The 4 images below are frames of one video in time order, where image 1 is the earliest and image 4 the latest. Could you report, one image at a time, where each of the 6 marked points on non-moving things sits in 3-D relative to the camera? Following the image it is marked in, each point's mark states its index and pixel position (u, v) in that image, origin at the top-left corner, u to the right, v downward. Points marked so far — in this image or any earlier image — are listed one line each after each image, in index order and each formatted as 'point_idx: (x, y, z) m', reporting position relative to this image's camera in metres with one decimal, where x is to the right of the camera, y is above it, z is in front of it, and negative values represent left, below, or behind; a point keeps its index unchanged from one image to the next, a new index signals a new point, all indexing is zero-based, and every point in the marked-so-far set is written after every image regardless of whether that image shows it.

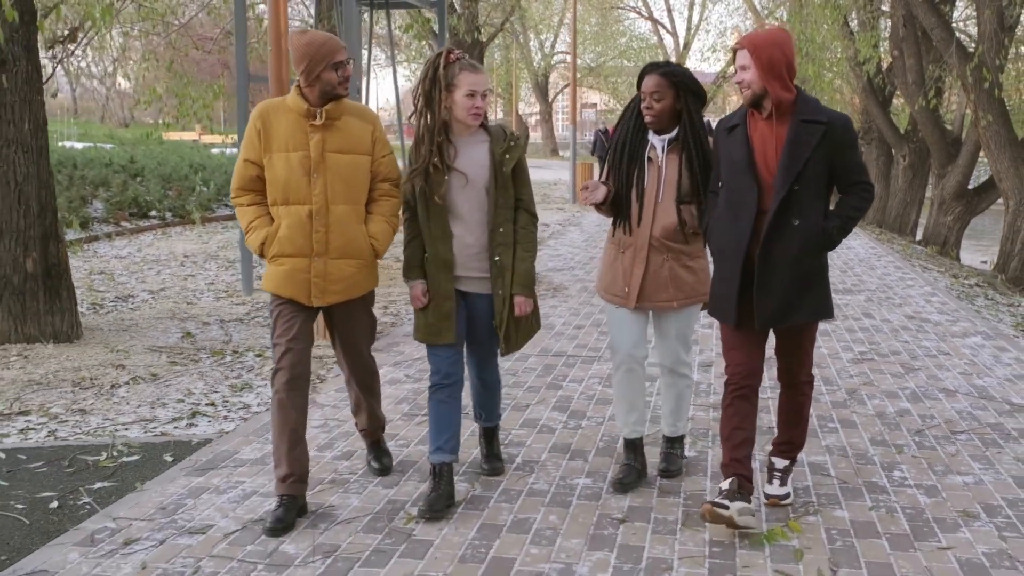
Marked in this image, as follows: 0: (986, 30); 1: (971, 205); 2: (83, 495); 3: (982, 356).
0: (+6.2, +3.4, +12.6) m
1: (+8.1, +1.4, +16.9) m
2: (-1.8, -0.8, +4.0) m
3: (+3.2, -0.5, +6.6) m
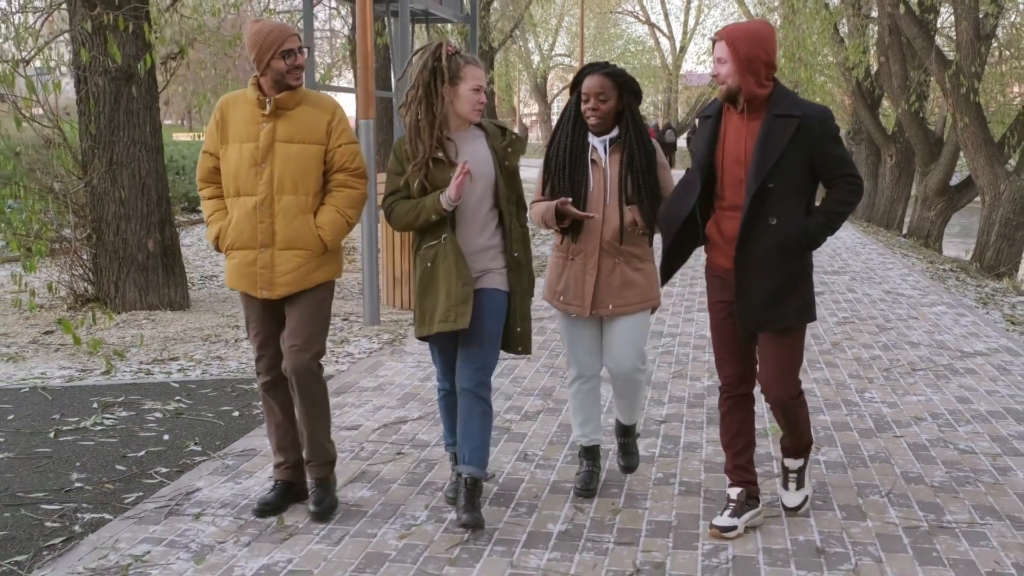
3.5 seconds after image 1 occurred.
0: (+6.5, +3.6, +13.9) m
1: (+8.4, +1.6, +18.3) m
2: (-1.4, -0.7, +5.3) m
3: (+3.5, -0.3, +7.9) m
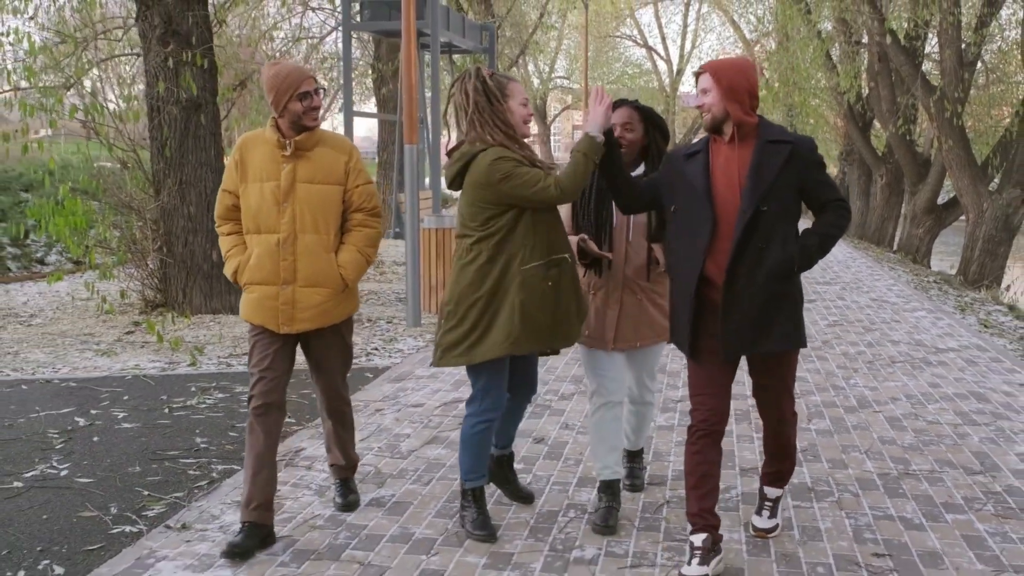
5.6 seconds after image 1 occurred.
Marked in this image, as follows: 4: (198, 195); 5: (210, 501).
0: (+6.7, +3.4, +14.9) m
1: (+8.6, +1.4, +19.3) m
2: (-1.2, -0.7, +6.2) m
3: (+3.8, -0.3, +8.9) m
4: (-2.8, +0.8, +8.6) m
5: (-1.3, -0.9, +4.2) m
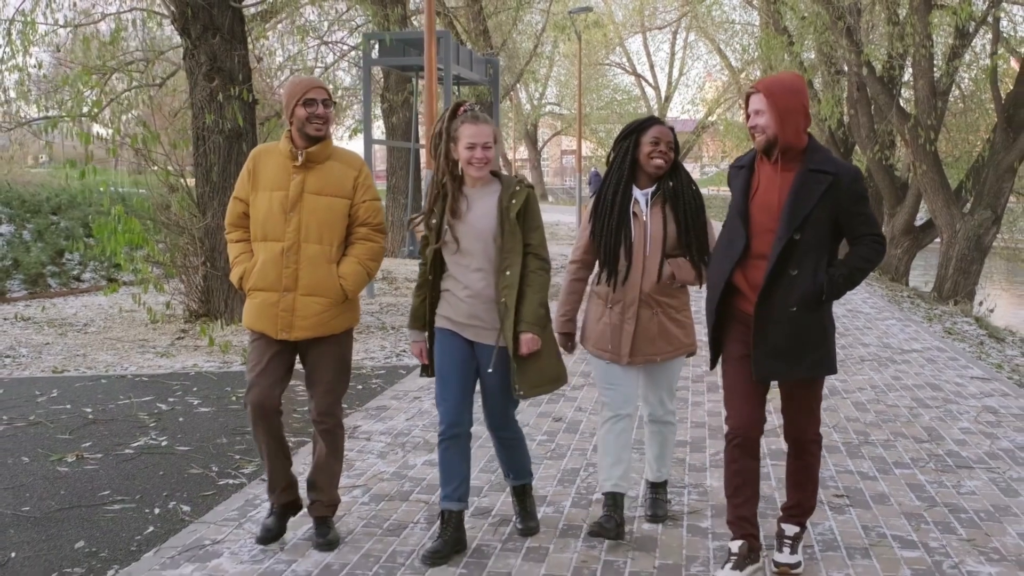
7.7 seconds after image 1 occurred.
0: (+6.8, +3.2, +16.0) m
1: (+8.5, +1.0, +20.3) m
2: (-1.0, -0.7, +7.1) m
3: (+3.9, -0.4, +9.8) m
4: (-2.7, +0.7, +9.5) m
5: (-1.2, -0.9, +5.1) m
